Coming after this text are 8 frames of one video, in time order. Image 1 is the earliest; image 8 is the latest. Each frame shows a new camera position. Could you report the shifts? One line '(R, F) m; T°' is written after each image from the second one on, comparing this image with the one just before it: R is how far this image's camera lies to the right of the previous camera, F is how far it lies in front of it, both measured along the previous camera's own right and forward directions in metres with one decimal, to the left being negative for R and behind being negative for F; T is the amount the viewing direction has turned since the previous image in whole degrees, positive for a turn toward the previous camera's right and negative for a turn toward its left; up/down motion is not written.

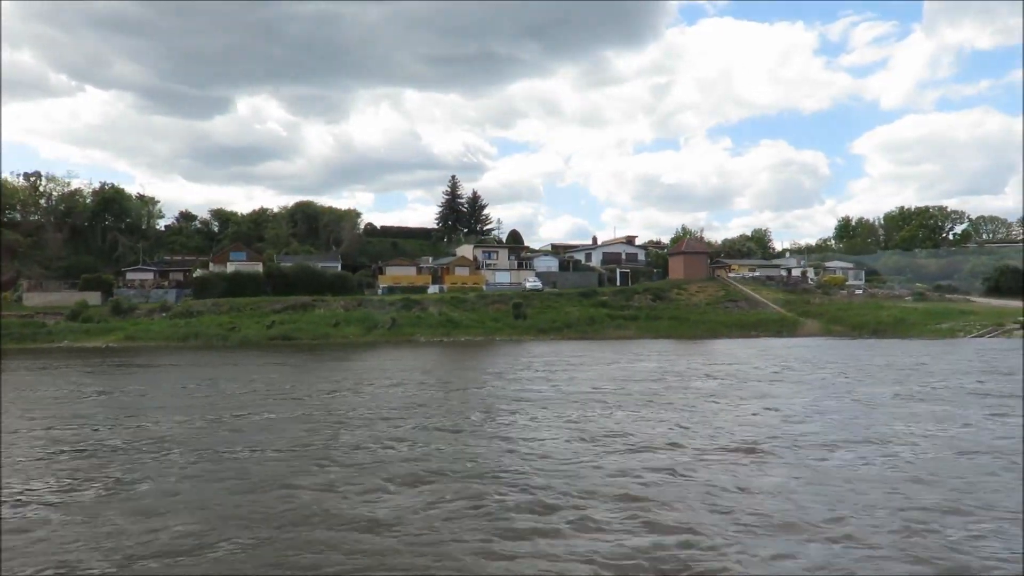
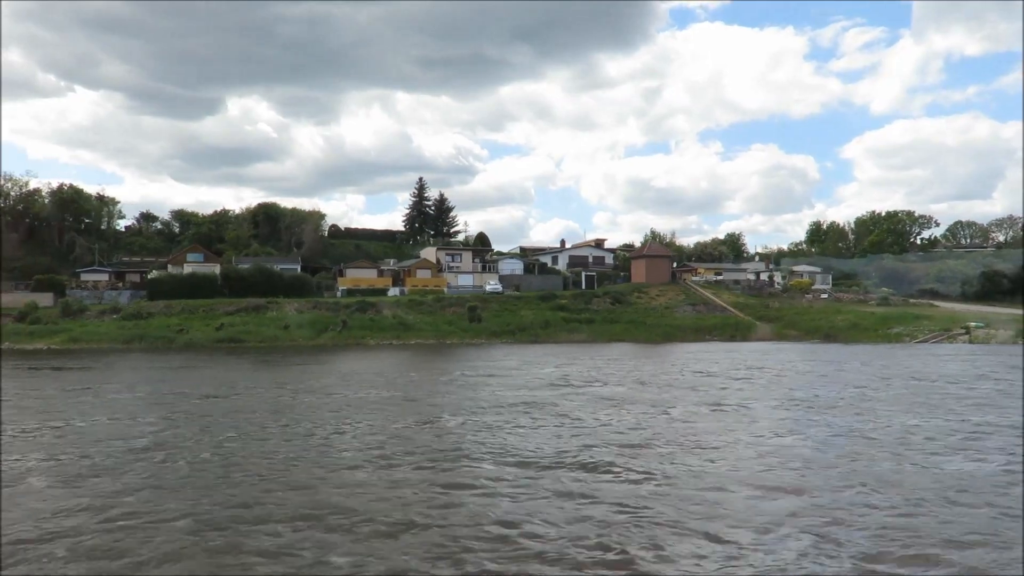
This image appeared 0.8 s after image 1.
(+0.6, +0.1) m; +1°
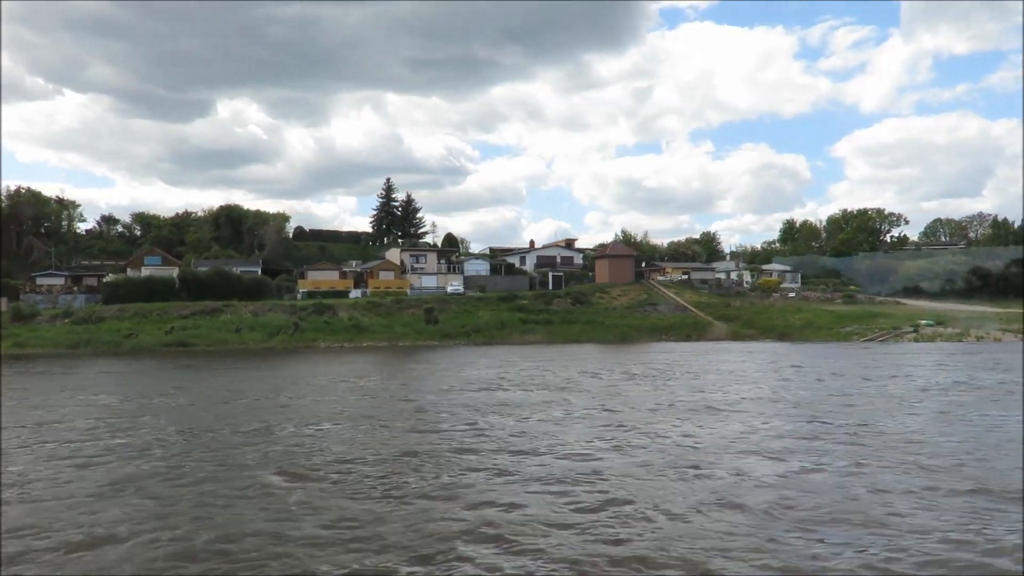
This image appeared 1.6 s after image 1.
(+0.6, +0.1) m; 0°
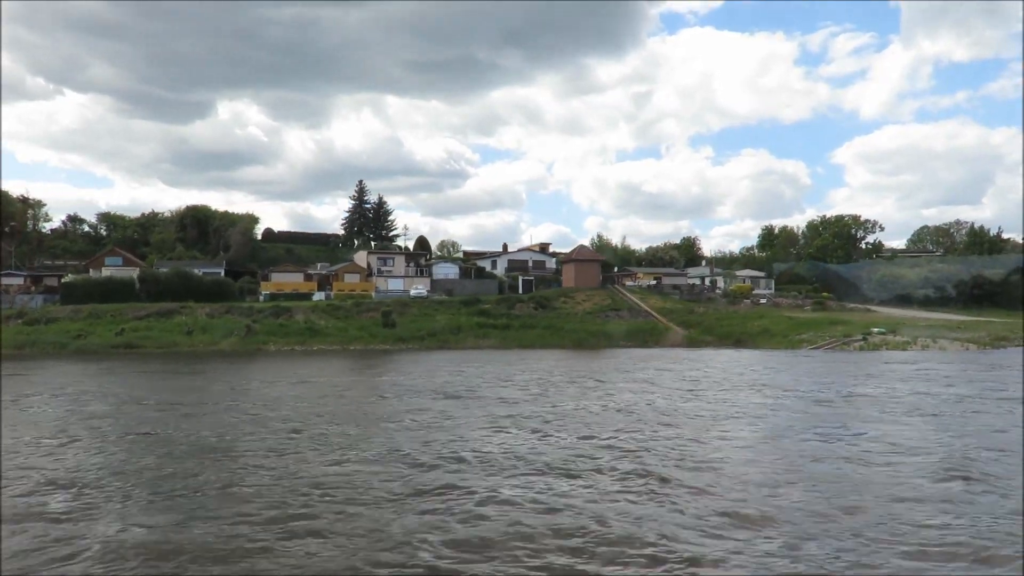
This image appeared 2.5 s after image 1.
(+0.7, +0.1) m; 0°
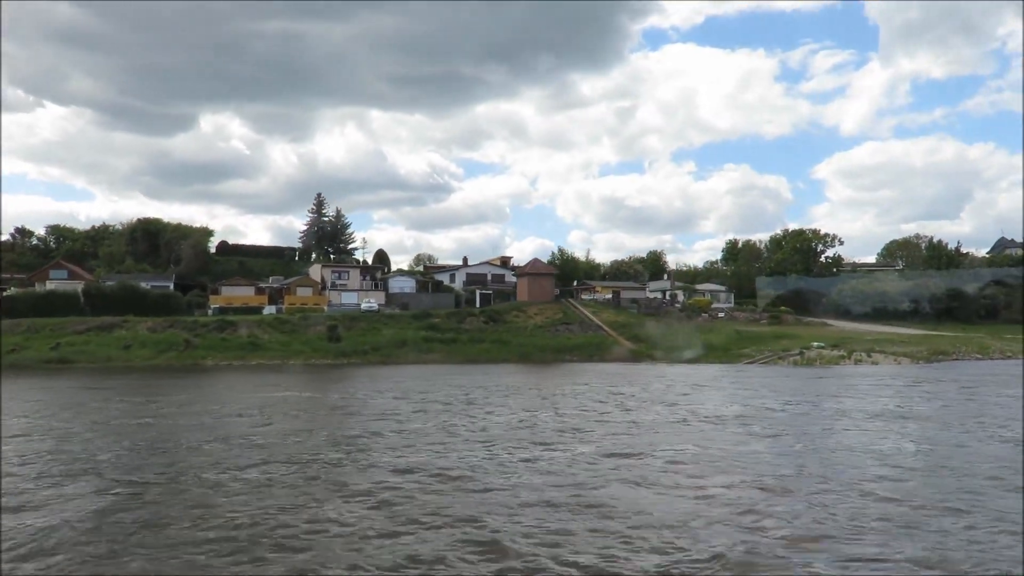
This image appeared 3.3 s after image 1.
(+0.6, +0.1) m; +1°
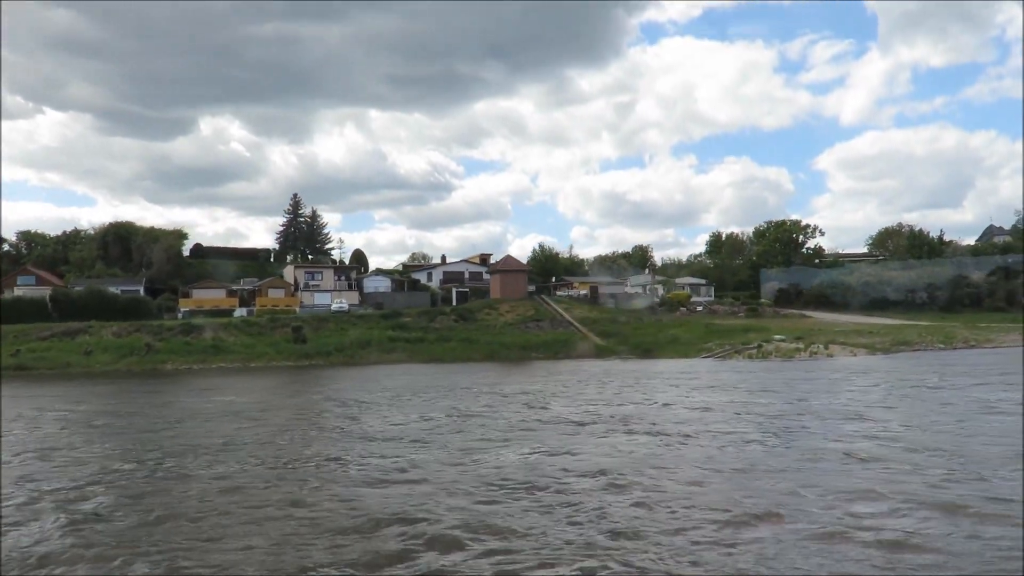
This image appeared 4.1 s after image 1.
(+0.6, +0.1) m; 0°
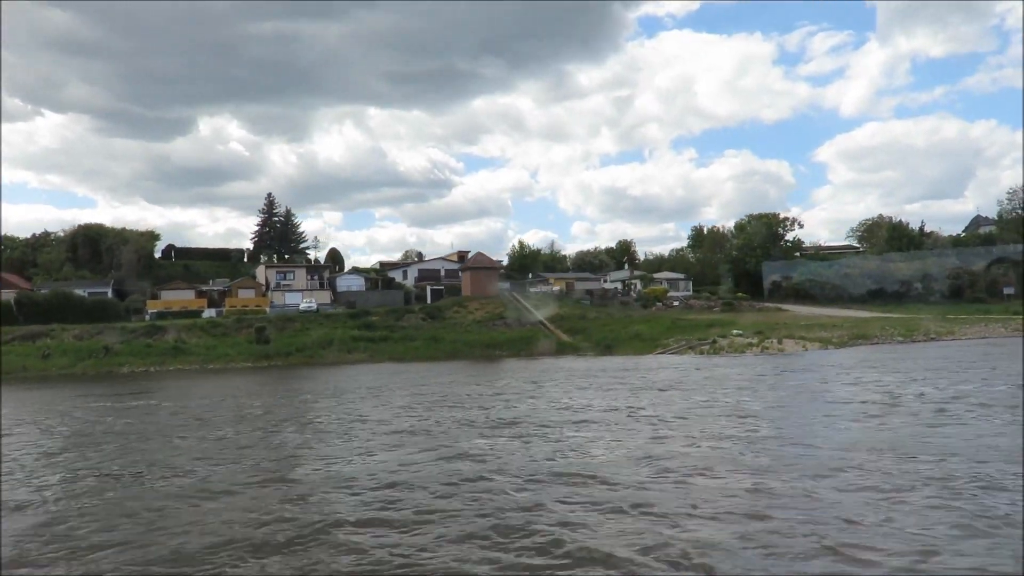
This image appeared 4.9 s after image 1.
(+0.6, +0.1) m; 0°
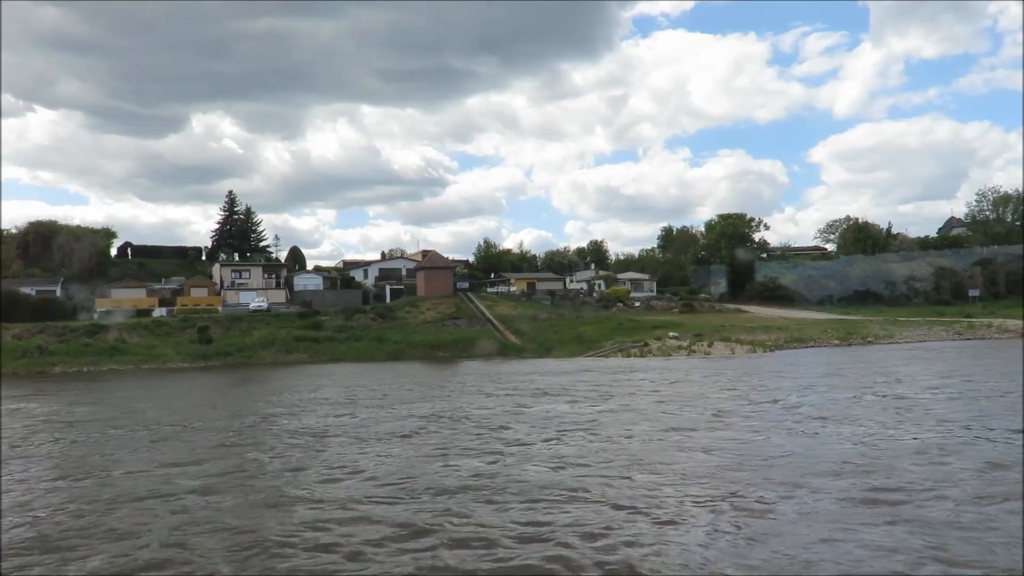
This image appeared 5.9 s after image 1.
(+0.8, +0.2) m; 0°
